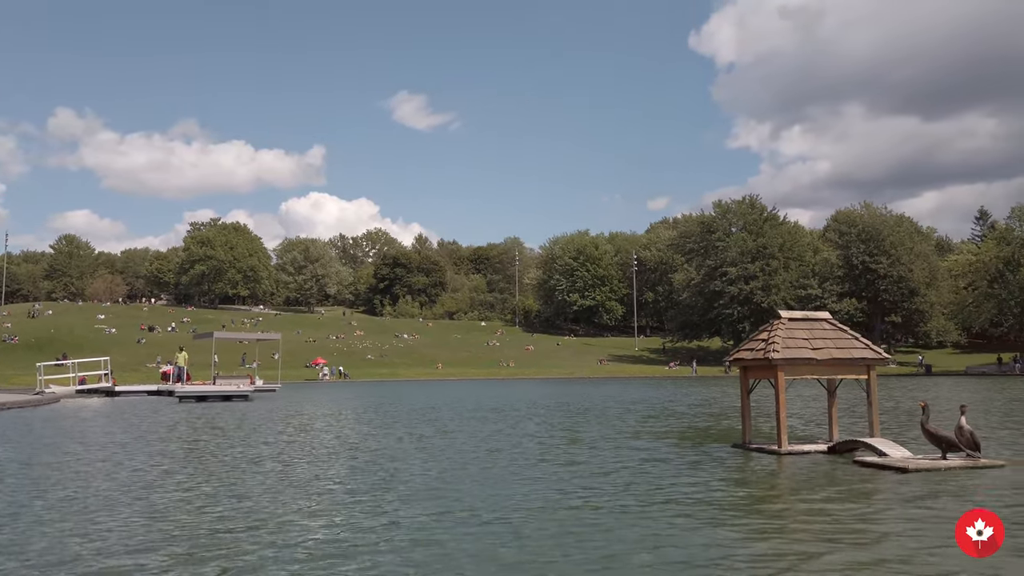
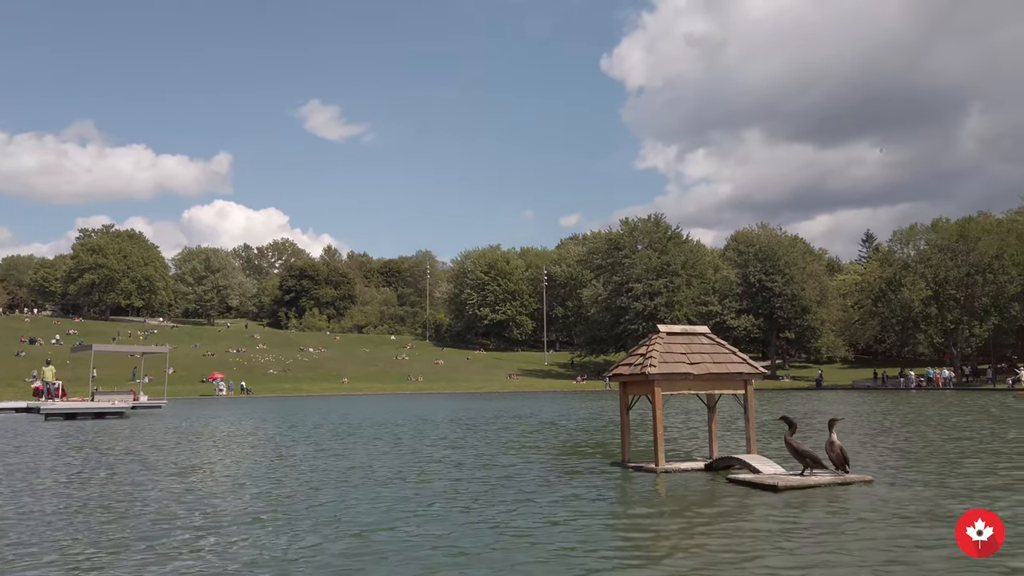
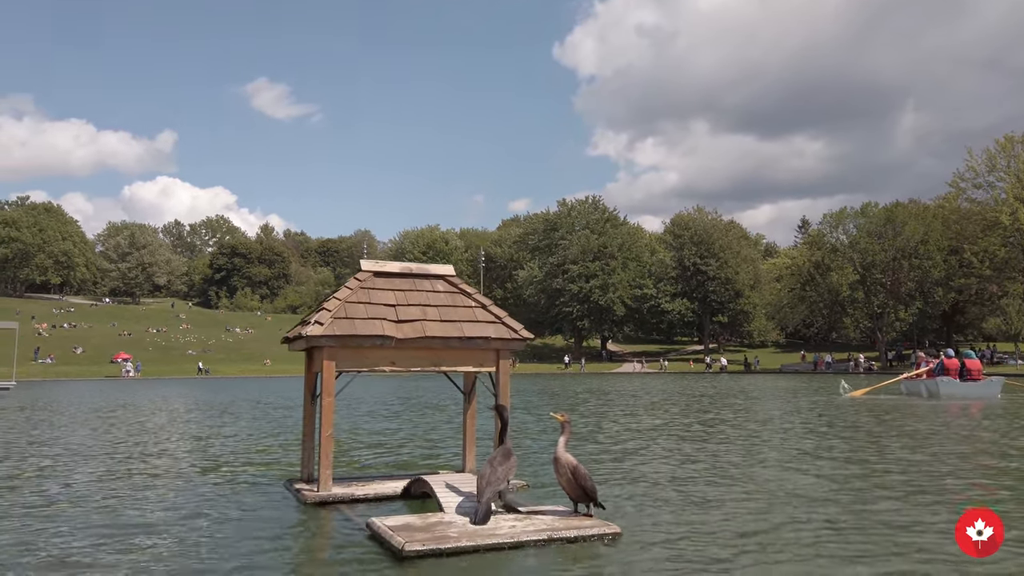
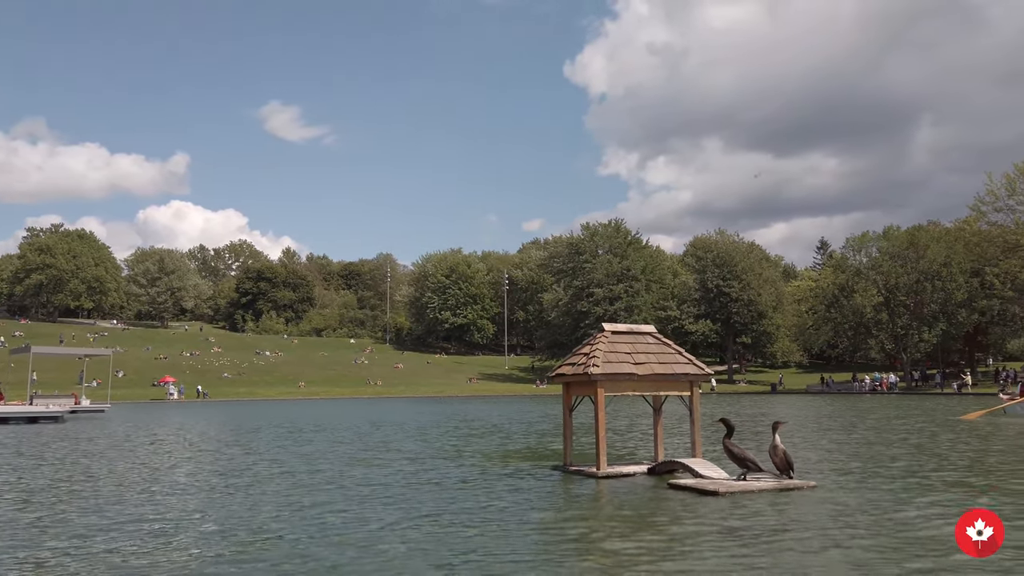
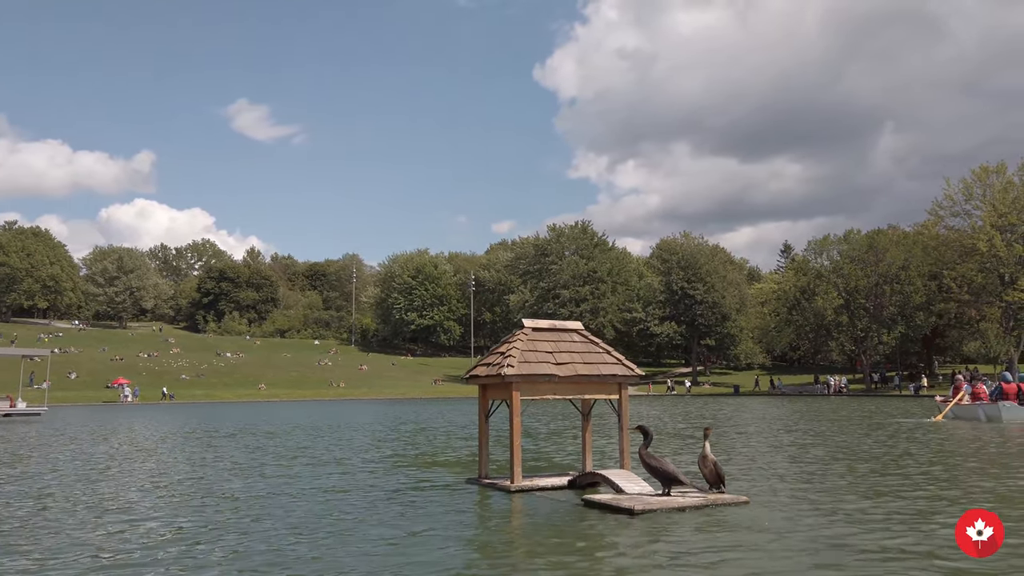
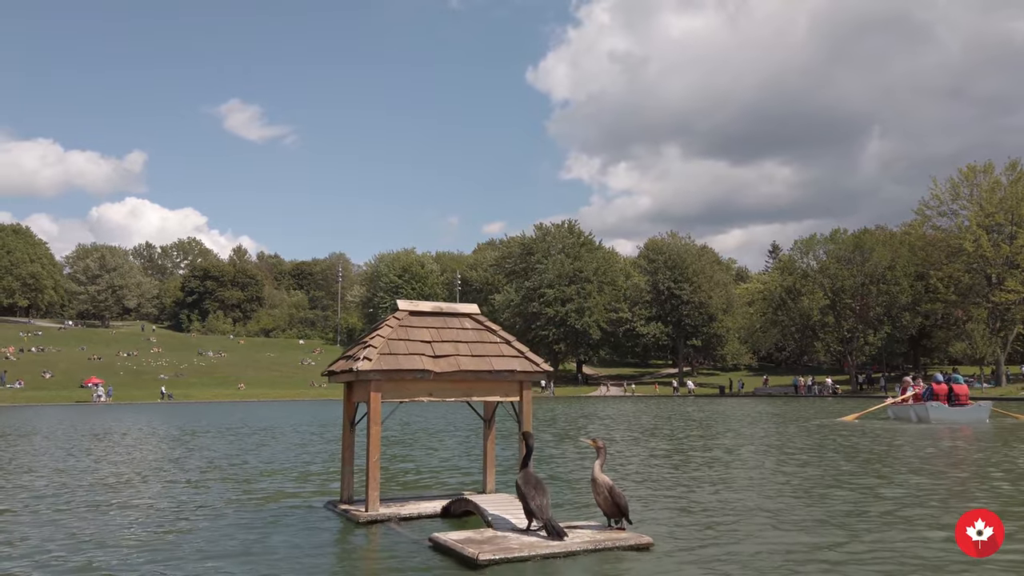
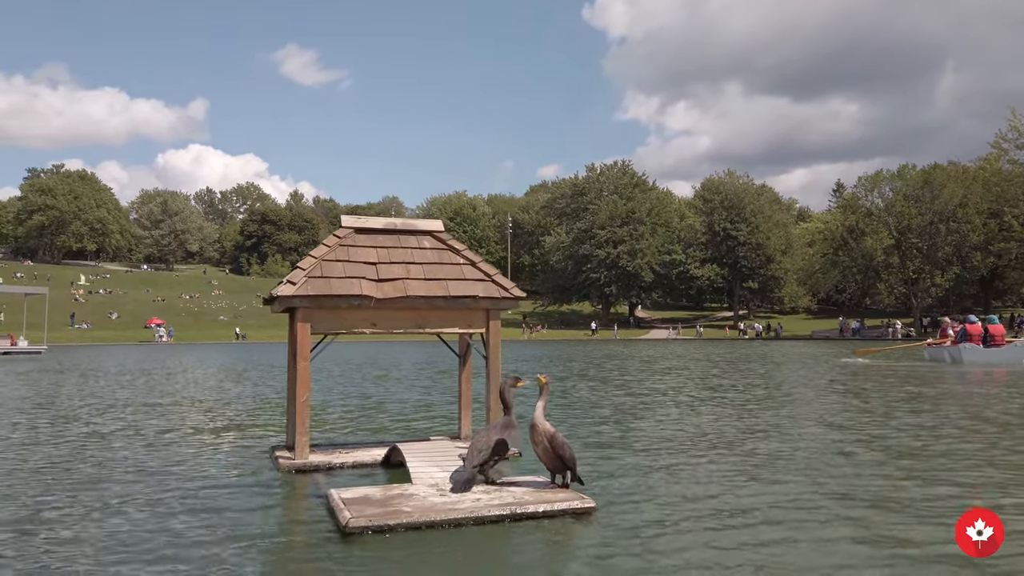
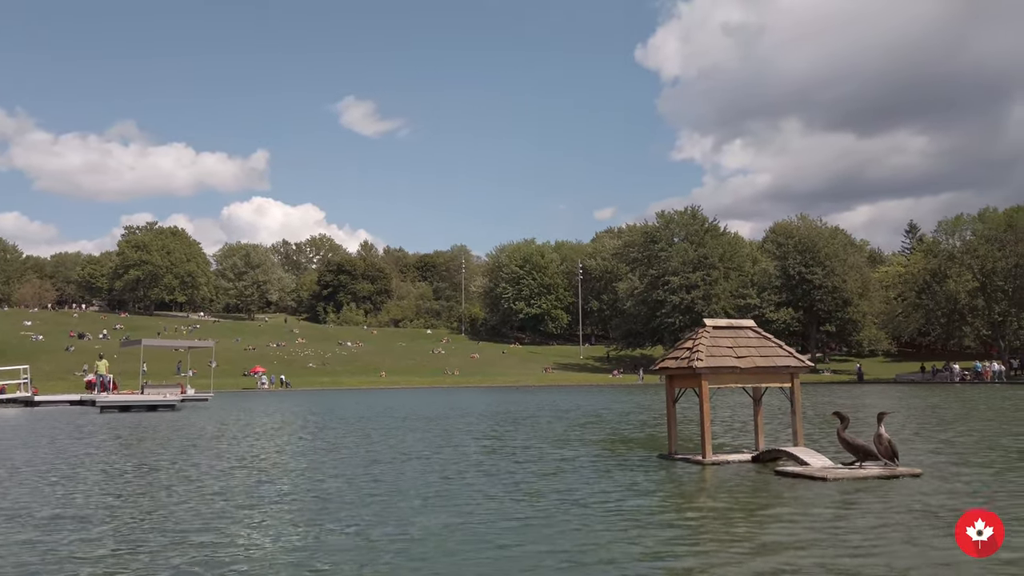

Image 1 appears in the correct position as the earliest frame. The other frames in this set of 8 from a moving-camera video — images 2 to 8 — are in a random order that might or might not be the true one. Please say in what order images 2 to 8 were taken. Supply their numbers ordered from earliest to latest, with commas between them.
8, 2, 4, 5, 6, 3, 7
